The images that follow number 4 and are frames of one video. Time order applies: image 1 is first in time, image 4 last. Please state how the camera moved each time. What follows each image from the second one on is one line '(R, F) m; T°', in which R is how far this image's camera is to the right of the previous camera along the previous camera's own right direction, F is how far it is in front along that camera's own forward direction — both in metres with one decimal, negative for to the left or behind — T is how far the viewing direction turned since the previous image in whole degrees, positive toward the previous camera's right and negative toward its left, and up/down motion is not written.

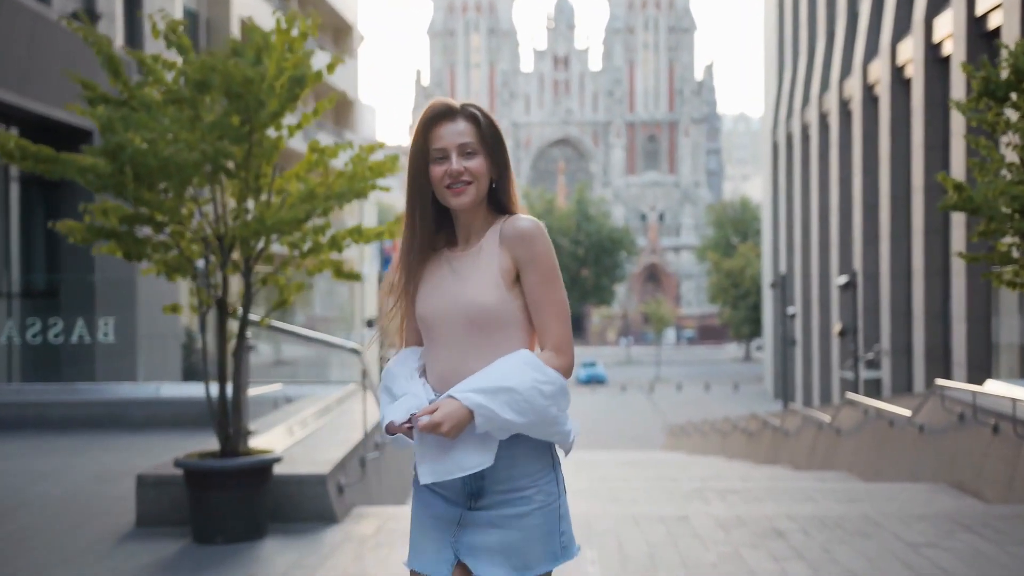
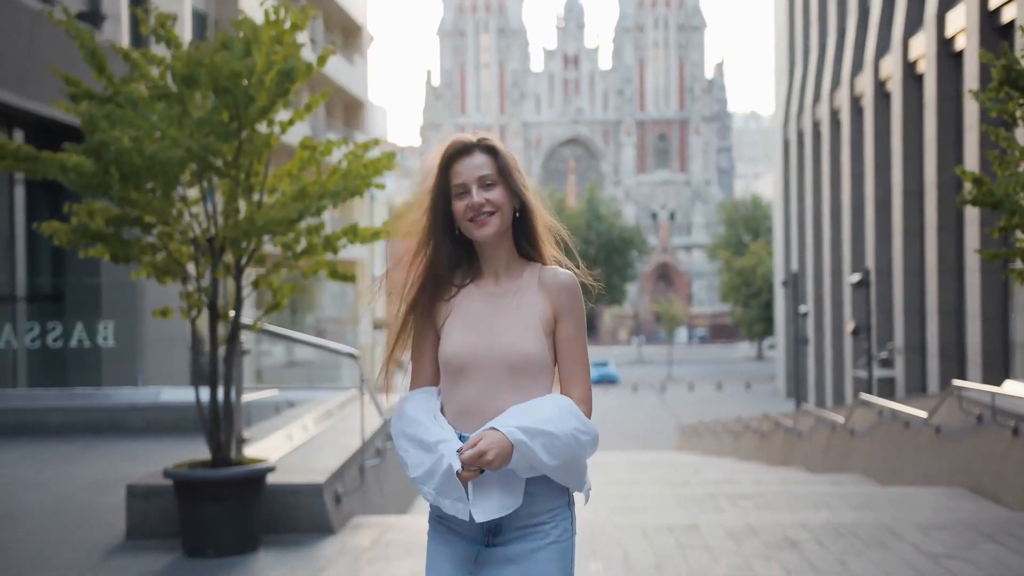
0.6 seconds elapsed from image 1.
(+0.1, +0.3) m; -1°
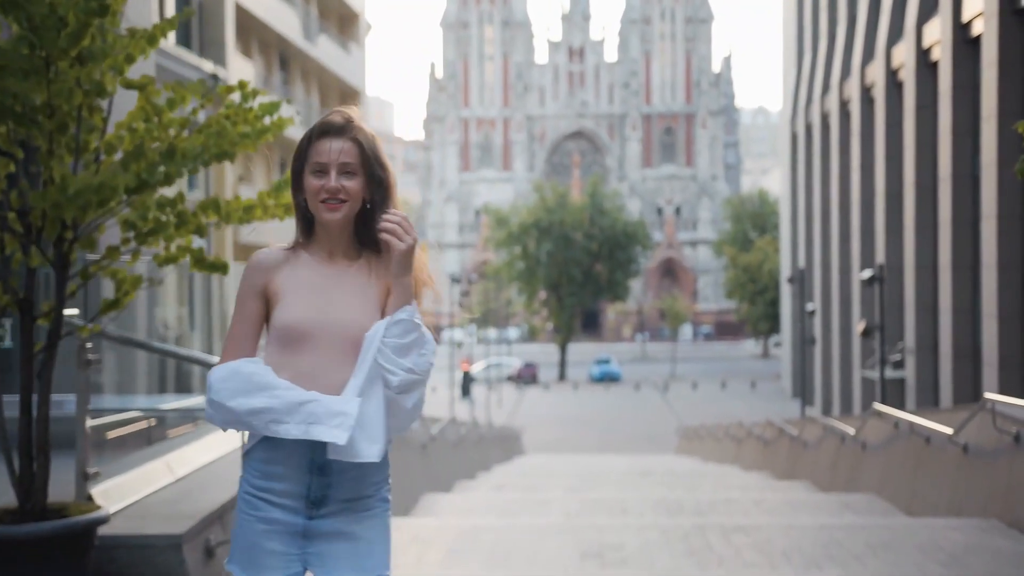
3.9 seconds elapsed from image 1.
(+0.4, +1.7) m; 0°
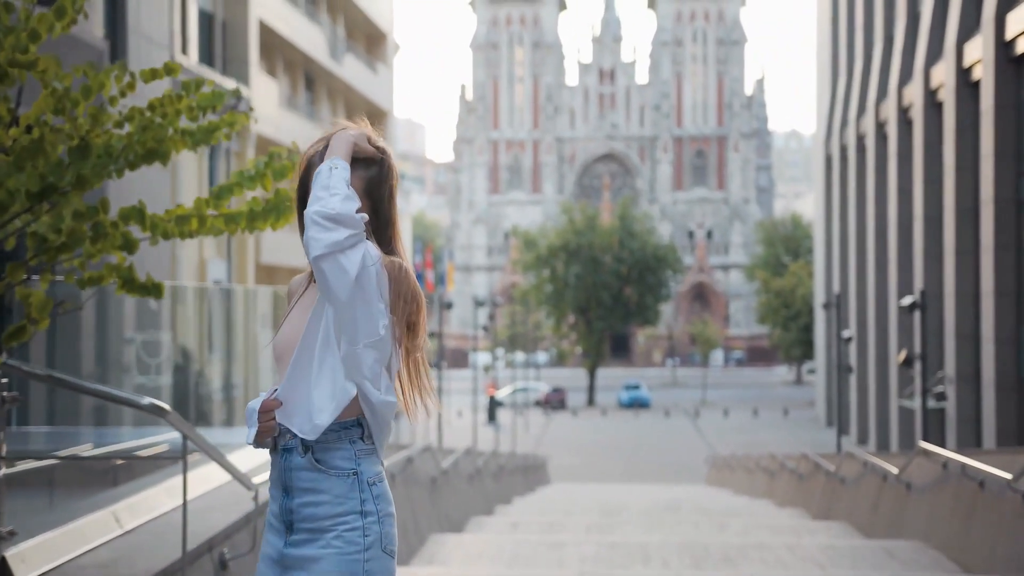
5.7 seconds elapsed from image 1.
(+0.2, +1.0) m; -2°
